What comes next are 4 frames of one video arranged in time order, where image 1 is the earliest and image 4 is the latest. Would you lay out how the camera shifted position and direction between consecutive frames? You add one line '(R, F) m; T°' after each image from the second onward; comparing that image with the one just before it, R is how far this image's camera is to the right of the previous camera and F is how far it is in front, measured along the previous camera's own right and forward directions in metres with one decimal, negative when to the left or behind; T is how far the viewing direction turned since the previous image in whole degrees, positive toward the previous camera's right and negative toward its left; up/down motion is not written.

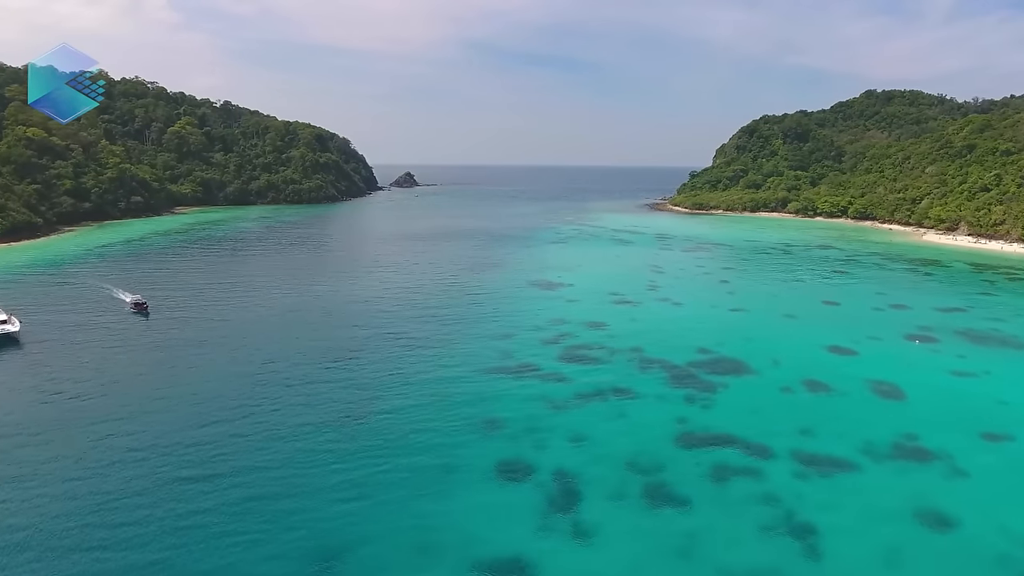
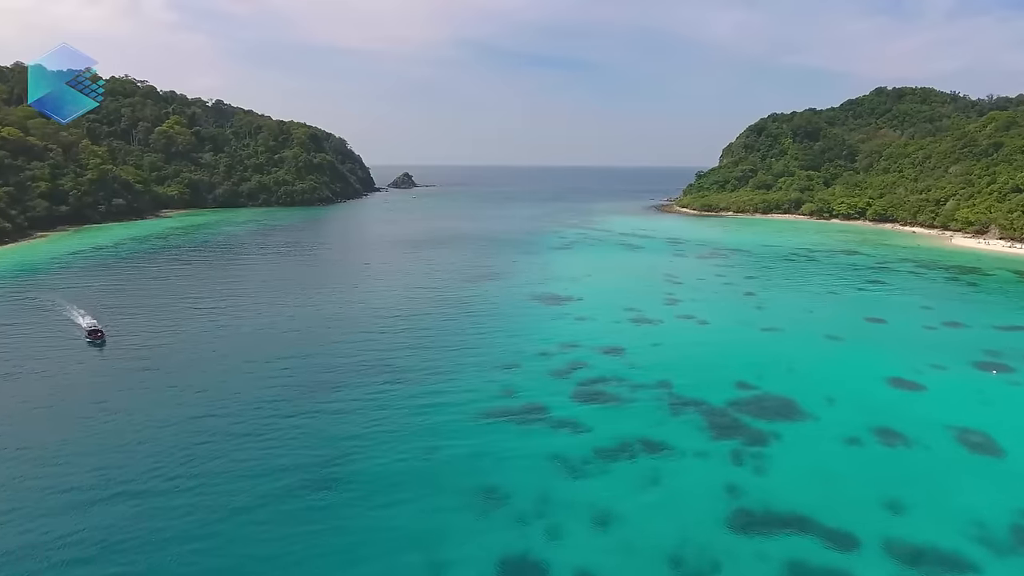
(-0.1, +3.4) m; 0°
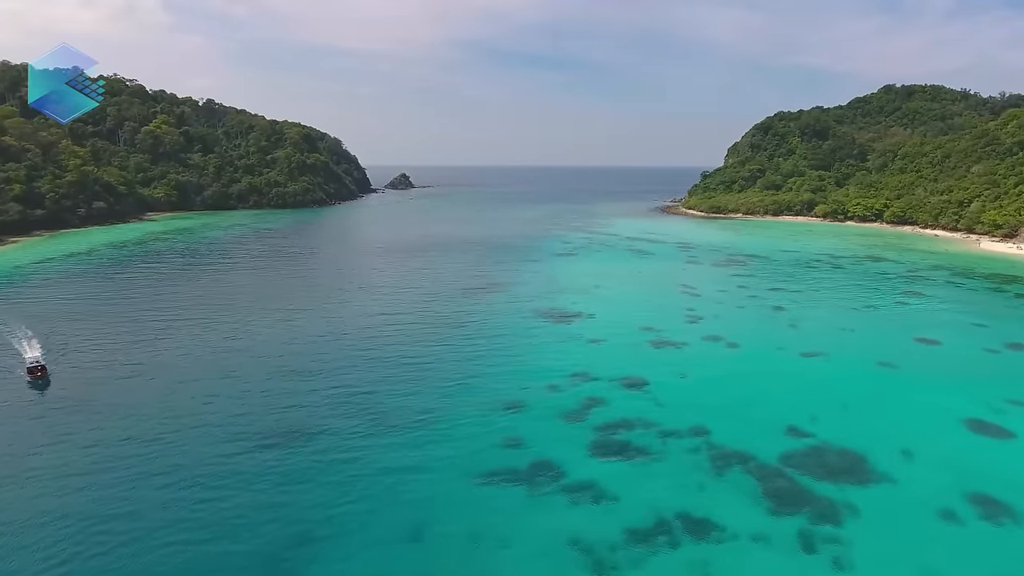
(-0.1, +3.1) m; 0°
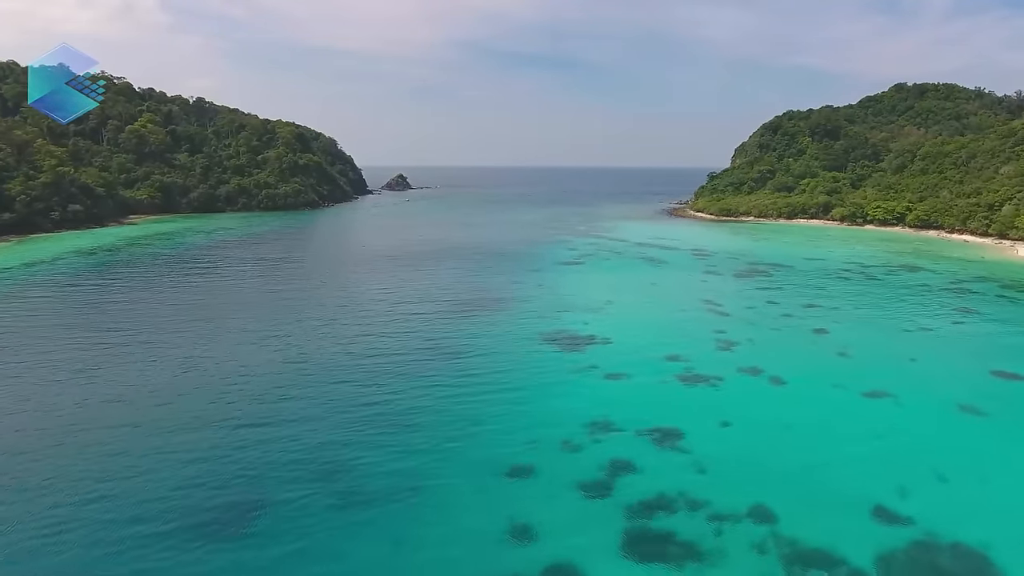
(-0.1, +3.6) m; 0°
